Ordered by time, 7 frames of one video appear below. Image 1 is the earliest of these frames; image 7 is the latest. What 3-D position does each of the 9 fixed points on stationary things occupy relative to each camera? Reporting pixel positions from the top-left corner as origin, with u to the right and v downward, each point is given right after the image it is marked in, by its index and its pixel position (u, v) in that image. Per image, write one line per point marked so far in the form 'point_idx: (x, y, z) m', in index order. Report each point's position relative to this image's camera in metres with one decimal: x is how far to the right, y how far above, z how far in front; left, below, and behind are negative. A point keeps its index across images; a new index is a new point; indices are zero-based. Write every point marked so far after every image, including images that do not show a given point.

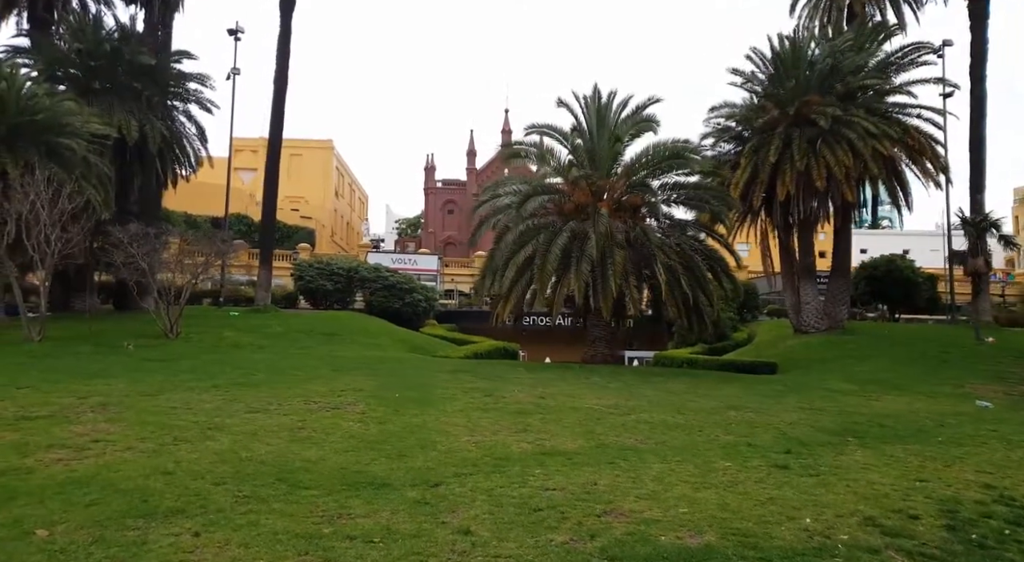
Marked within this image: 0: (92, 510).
0: (-2.4, -1.3, +4.7) m
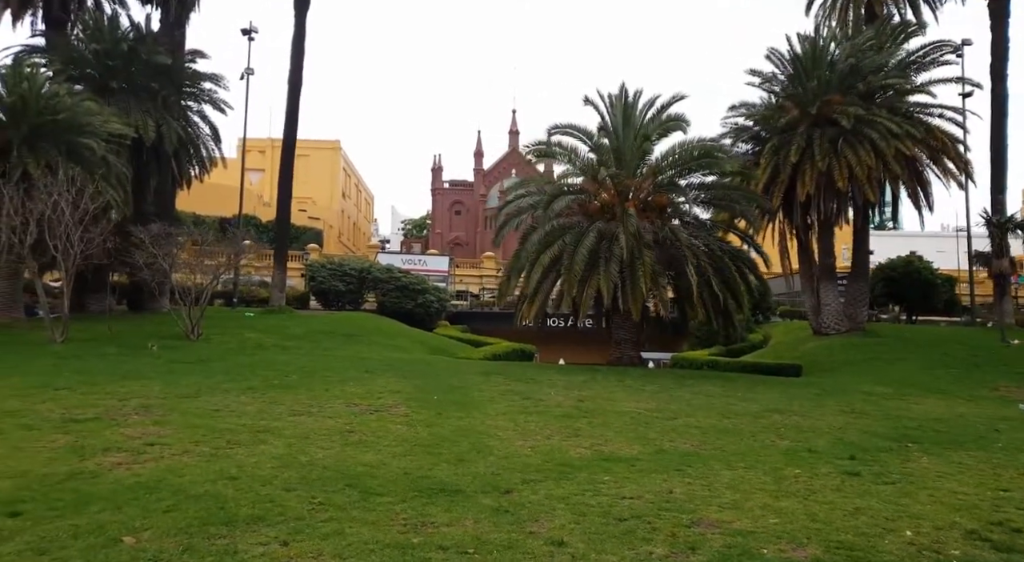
0: (-1.9, -1.3, +4.5) m
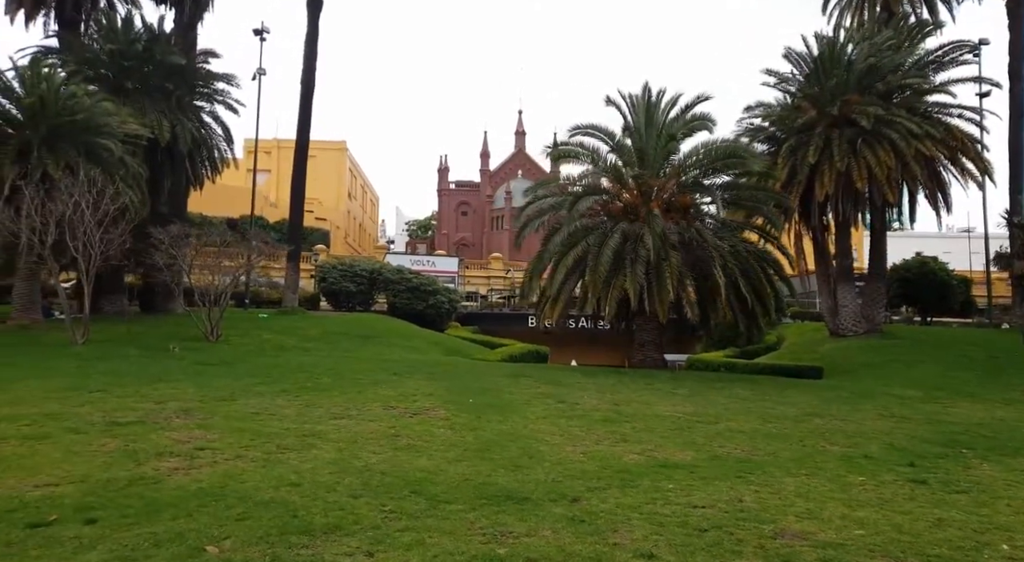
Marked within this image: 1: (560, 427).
0: (-1.4, -1.3, +4.4) m
1: (+0.6, -1.7, +9.4) m
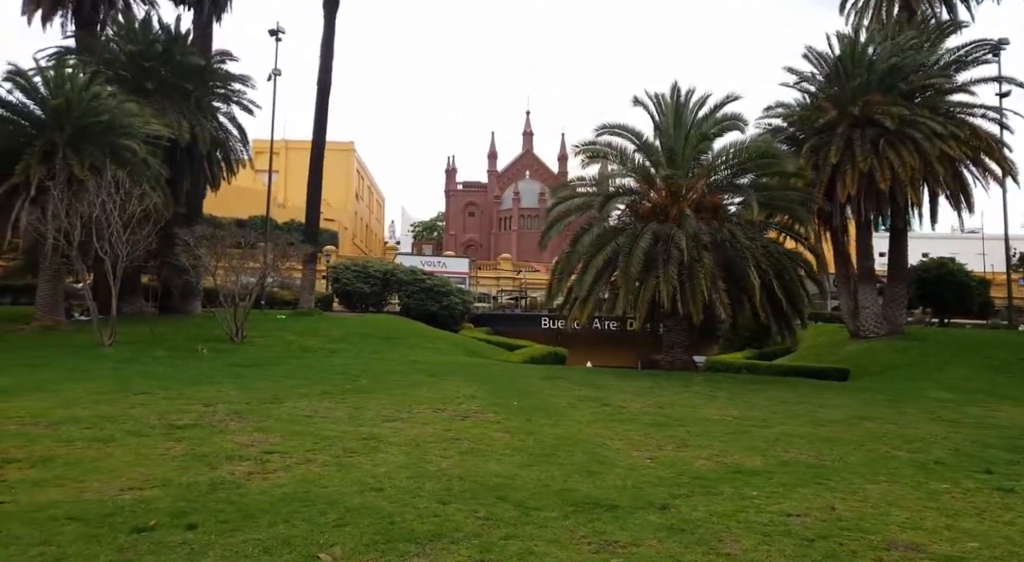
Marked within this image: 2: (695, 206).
0: (-0.9, -1.3, +4.3) m
1: (+1.2, -1.7, +9.3) m
2: (+4.5, +1.8, +19.9) m
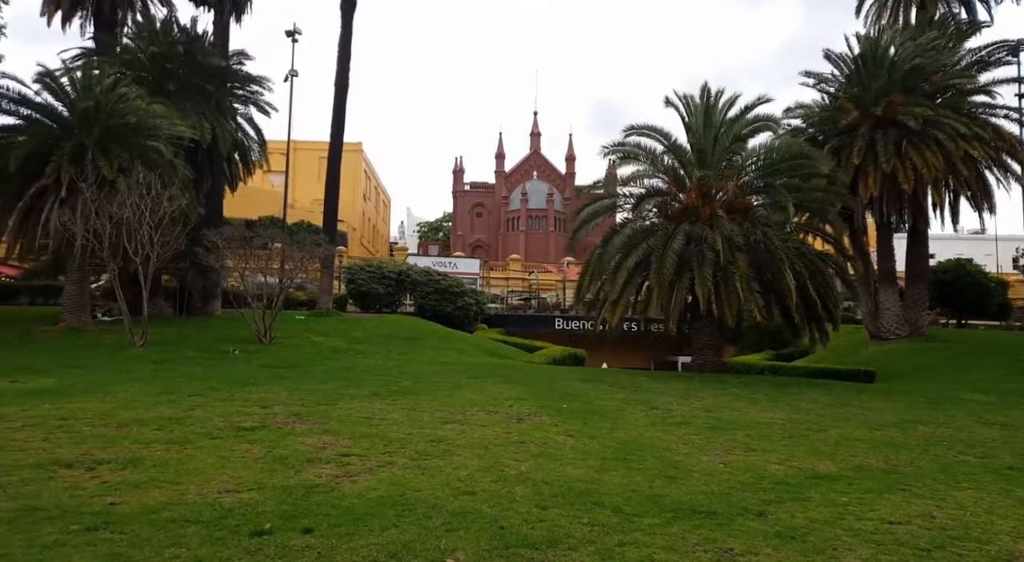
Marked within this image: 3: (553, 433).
0: (-0.2, -1.4, +4.3) m
1: (+1.9, -1.7, +9.2) m
2: (+5.3, +1.8, +19.8) m
3: (+0.4, -1.6, +8.8) m
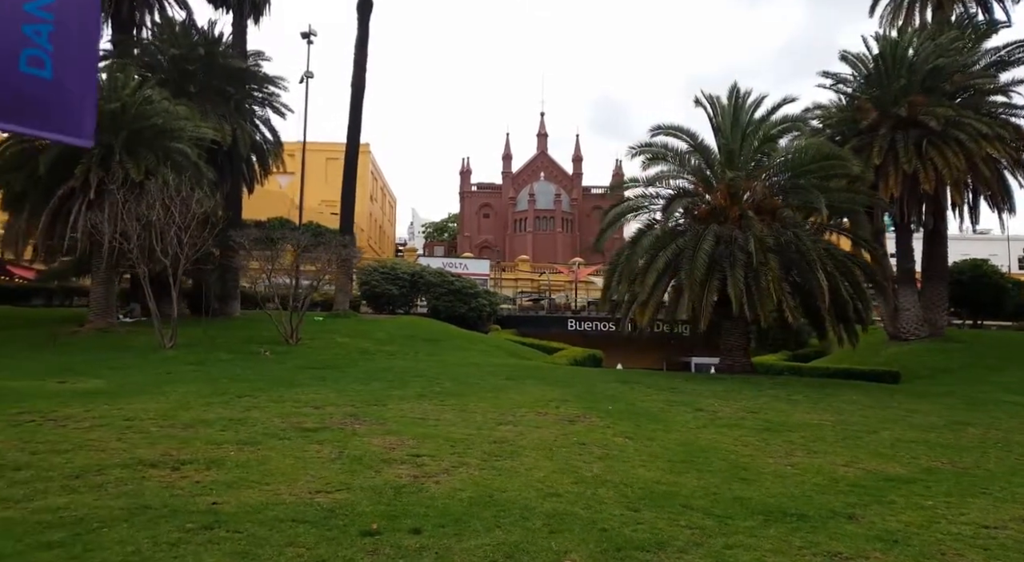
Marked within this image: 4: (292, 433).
0: (+0.3, -1.4, +4.3) m
1: (+2.5, -1.8, +9.2) m
2: (+6.0, +1.7, +19.8) m
3: (+1.1, -1.7, +8.8) m
4: (-2.1, -1.4, +7.7) m
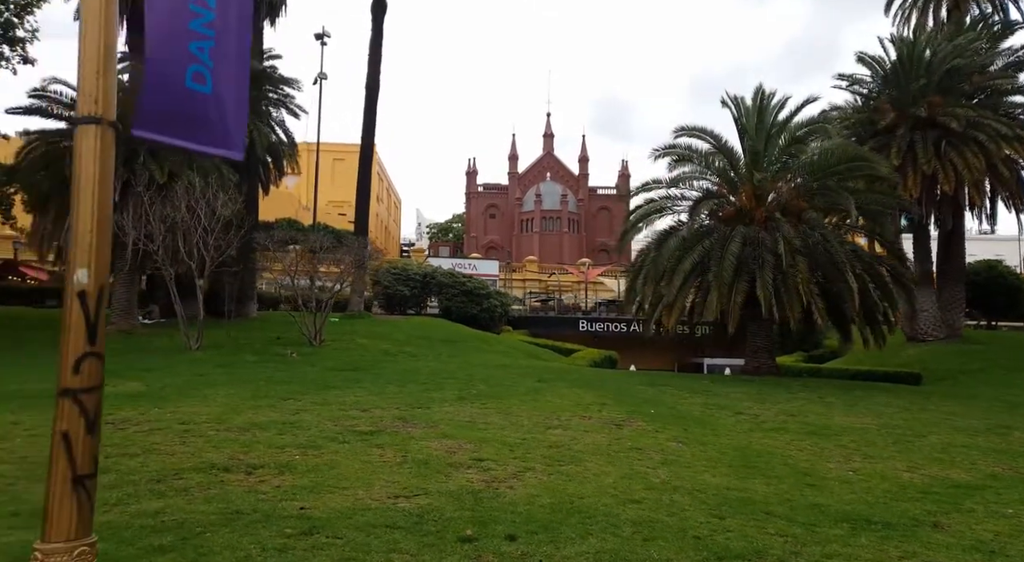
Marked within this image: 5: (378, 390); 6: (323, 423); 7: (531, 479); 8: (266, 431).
0: (+0.8, -1.4, +4.2) m
1: (+3.0, -1.8, +9.1) m
2: (+6.7, +1.7, +19.7) m
3: (+1.6, -1.7, +8.7) m
4: (-1.6, -1.5, +7.7) m
5: (-1.9, -1.7, +12.4) m
6: (-2.0, -1.5, +8.5) m
7: (+0.1, -1.5, +6.2) m
8: (-2.4, -1.4, +7.8) m
